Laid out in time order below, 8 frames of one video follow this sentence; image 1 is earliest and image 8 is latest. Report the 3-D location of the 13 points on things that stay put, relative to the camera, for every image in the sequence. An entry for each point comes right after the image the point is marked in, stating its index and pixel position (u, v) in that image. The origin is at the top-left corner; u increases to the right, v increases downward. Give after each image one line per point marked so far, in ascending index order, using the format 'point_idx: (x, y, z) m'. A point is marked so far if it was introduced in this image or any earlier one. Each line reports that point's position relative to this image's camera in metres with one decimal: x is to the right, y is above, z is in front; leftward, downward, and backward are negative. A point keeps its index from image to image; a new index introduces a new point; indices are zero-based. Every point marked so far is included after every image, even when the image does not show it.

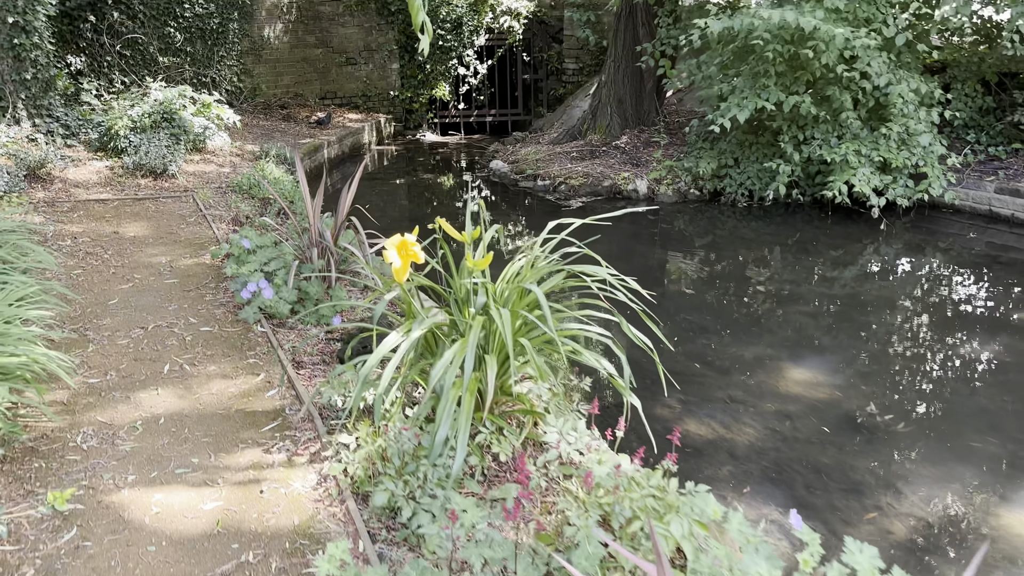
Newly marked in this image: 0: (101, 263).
0: (-2.1, +0.1, +4.1) m
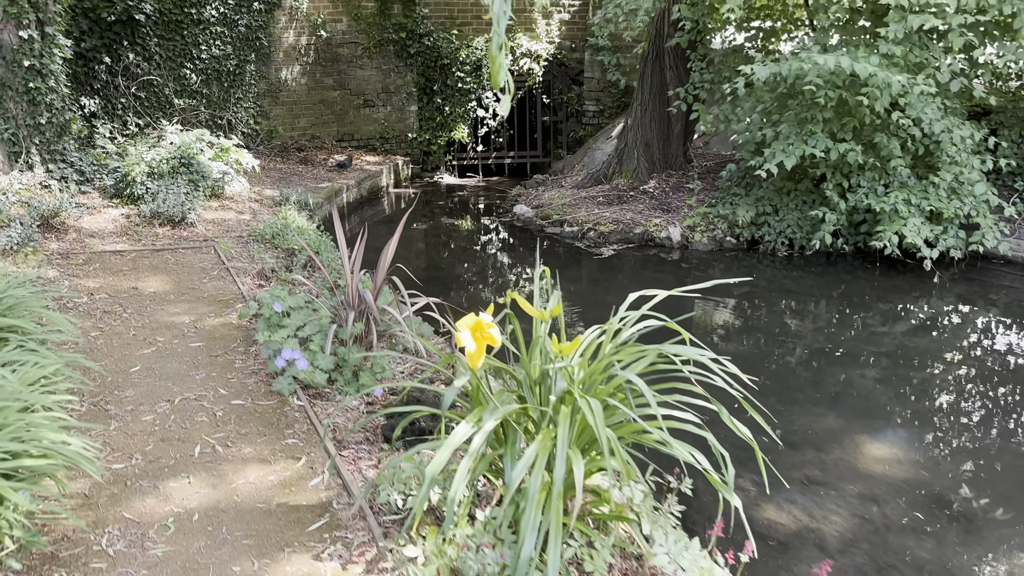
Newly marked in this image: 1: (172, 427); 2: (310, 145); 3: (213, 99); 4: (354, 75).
0: (-1.9, -0.2, +3.8) m
1: (-1.2, -0.5, +2.9) m
2: (-2.3, +1.6, +9.1) m
3: (-3.2, +2.0, +8.4) m
4: (-1.9, +2.5, +9.3) m
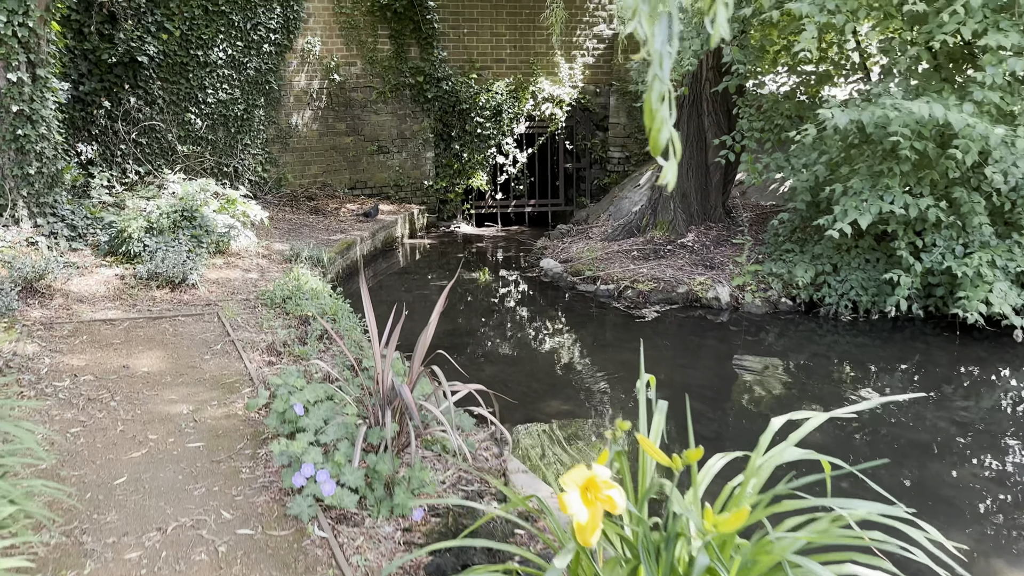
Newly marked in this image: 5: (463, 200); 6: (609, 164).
0: (-1.7, -0.5, +3.2) m
1: (-1.0, -0.8, +2.3) m
2: (-2.1, +1.0, +8.6) m
3: (-2.9, +1.4, +7.9) m
4: (-1.6, +1.9, +8.8) m
5: (-0.6, +1.0, +9.4) m
6: (+1.1, +1.4, +9.3) m
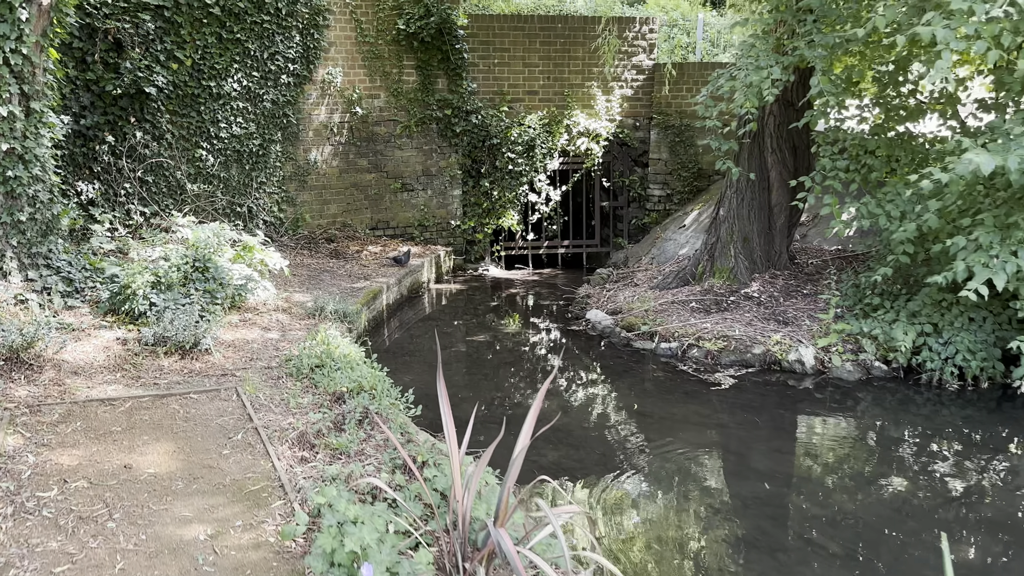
0: (-1.3, -0.8, +2.5) m
1: (-0.6, -1.1, +1.5) m
2: (-1.7, +0.5, +8.0) m
3: (-2.6, +1.0, +7.3) m
4: (-1.3, +1.4, +8.2) m
5: (-0.2, +0.5, +8.7) m
6: (+1.5, +0.9, +8.6) m
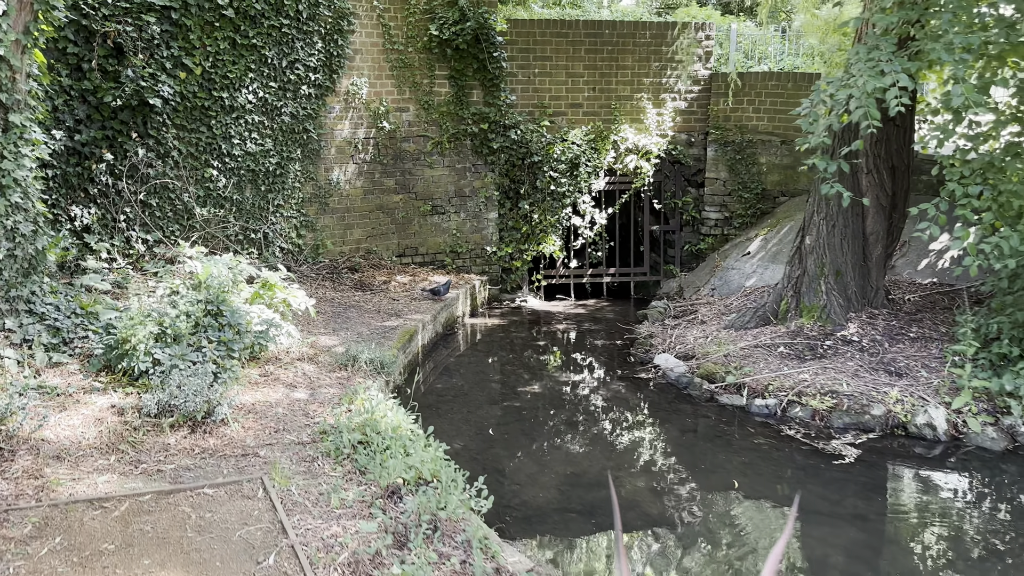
0: (-0.9, -1.0, +1.7) m
1: (-0.3, -1.3, +0.7) m
2: (-1.3, +0.2, +7.1) m
3: (-2.2, +0.7, +6.5) m
4: (-0.9, +1.0, +7.4) m
5: (+0.2, +0.2, +7.9) m
6: (+1.9, +0.6, +7.8) m
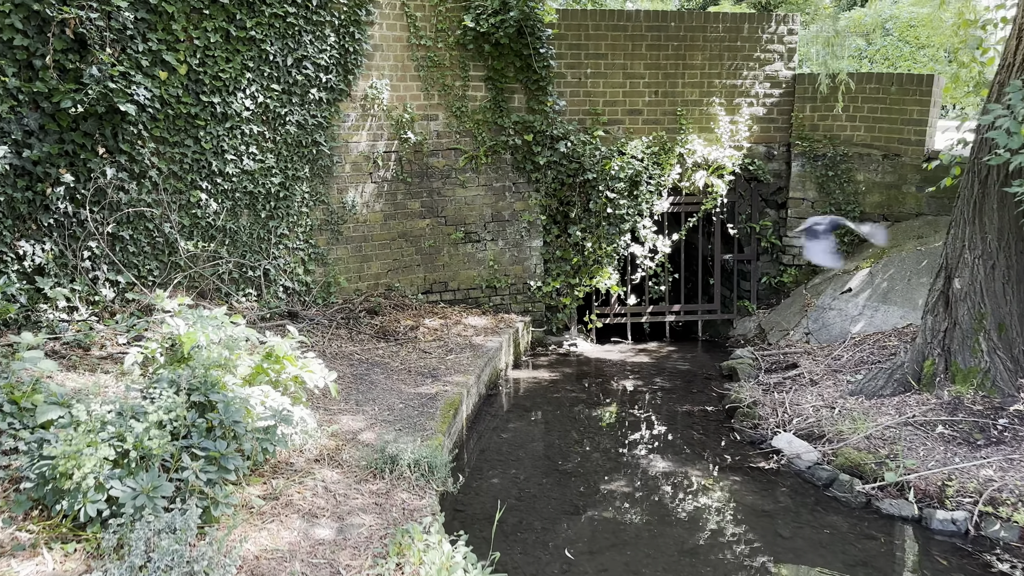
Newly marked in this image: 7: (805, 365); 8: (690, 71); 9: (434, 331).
0: (-0.5, -1.3, +0.4) m
1: (+0.2, -1.6, -0.6) m
2: (-0.9, -0.1, +5.9) m
3: (-1.8, +0.3, +5.2) m
4: (-0.5, +0.7, +6.2) m
5: (+0.6, -0.1, +6.7) m
6: (+2.3, +0.3, +6.6) m
7: (+2.0, -0.5, +5.3) m
8: (+1.4, +1.8, +6.4) m
9: (-0.6, -0.3, +5.6) m
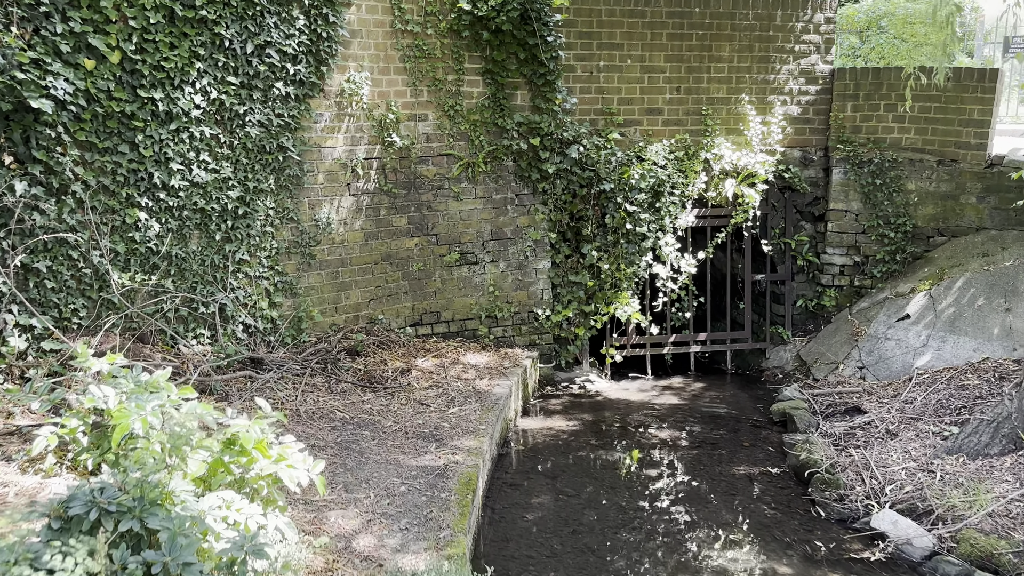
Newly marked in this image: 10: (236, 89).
0: (-0.1, -1.5, -0.5) m
1: (+0.6, -1.8, -1.5) m
2: (-0.9, -0.3, +4.9) m
3: (-1.7, +0.1, +4.2) m
4: (-0.5, +0.5, +5.2) m
5: (+0.6, -0.3, +5.8) m
6: (+2.3, +0.1, +5.8) m
7: (+2.1, -0.7, +4.5) m
8: (+1.4, +1.6, +5.6) m
9: (-0.5, -0.5, +4.7) m
10: (-1.5, +1.1, +4.2) m
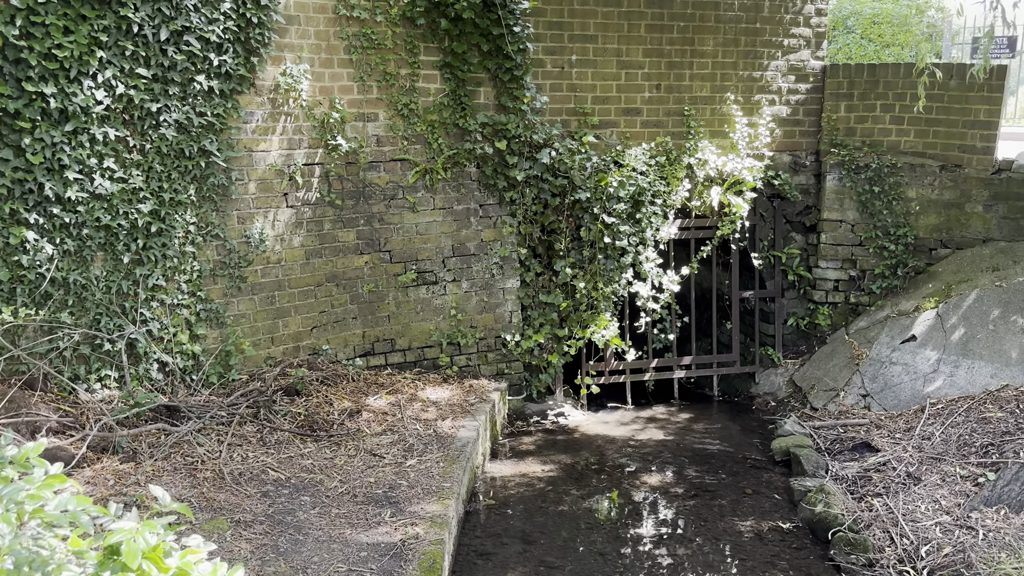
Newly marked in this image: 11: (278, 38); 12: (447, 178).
0: (0.0, -1.7, -1.1) m
1: (+0.8, -1.9, -2.1) m
2: (-1.1, -0.5, +4.2) m
3: (-1.9, 0.0, +3.5) m
4: (-0.7, +0.4, +4.6) m
5: (+0.3, -0.5, +5.2) m
6: (+2.0, 0.0, +5.3) m
7: (+1.9, -0.8, +4.0) m
8: (+1.2, +1.4, +5.0) m
9: (-0.7, -0.7, +4.0) m
10: (-1.6, +0.9, +3.5) m
11: (-1.2, +1.3, +4.0) m
12: (-0.4, +0.6, +4.6) m
